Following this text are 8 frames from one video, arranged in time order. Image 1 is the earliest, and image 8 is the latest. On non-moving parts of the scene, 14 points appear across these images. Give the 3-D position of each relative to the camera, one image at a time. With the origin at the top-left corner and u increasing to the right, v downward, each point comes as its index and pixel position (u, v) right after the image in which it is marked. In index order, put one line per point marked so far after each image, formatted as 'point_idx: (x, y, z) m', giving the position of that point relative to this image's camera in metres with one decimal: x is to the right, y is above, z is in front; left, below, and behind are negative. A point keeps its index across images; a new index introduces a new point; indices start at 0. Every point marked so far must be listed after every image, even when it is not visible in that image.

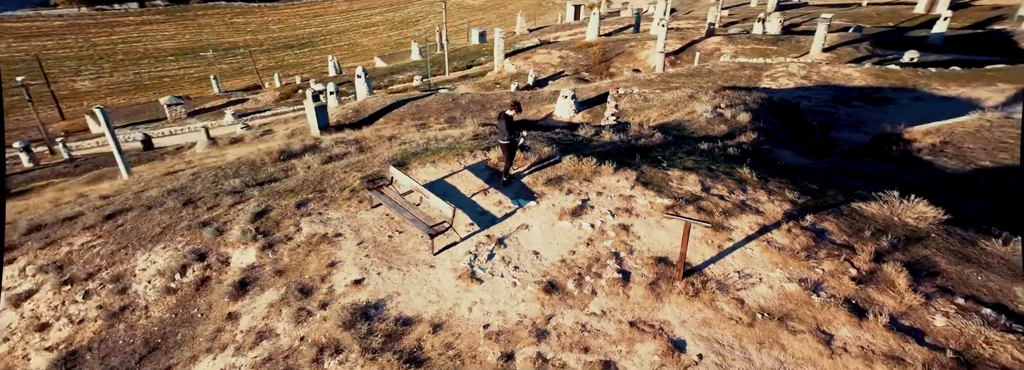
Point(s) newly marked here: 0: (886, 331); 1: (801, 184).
0: (+4.6, -1.8, +5.7) m
1: (+5.3, +0.1, +8.7) m
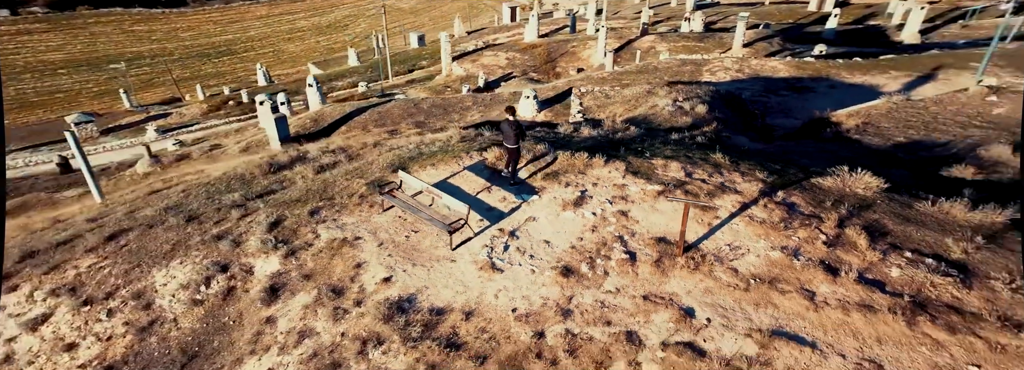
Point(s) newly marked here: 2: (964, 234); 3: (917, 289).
0: (+5.0, -1.4, +6.8) m
1: (+5.3, +0.4, +9.8) m
2: (+7.7, -0.8, +7.9) m
3: (+5.9, -1.5, +6.8) m
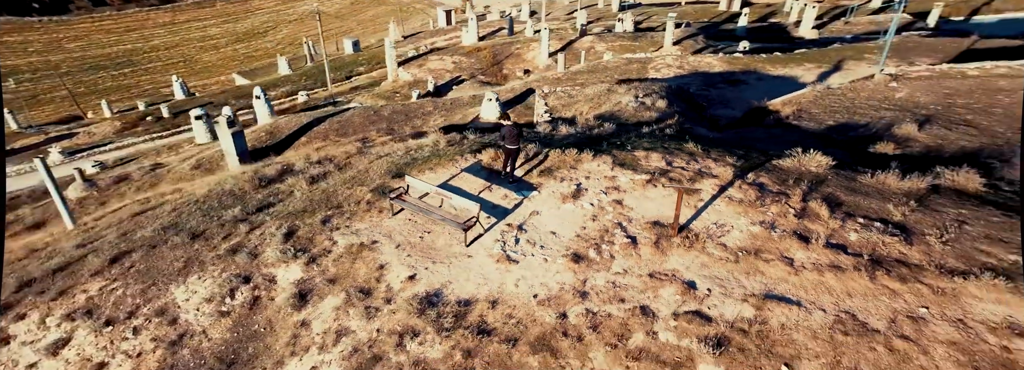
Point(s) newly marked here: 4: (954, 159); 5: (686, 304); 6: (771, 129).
0: (+5.3, -1.0, +7.9) m
1: (+5.1, +0.8, +11.0) m
2: (+7.8, -0.3, +9.4) m
3: (+6.2, -1.1, +8.1) m
4: (+11.9, +0.8, +12.6) m
5: (+2.6, -1.8, +7.1) m
6: (+8.7, +1.9, +15.9) m
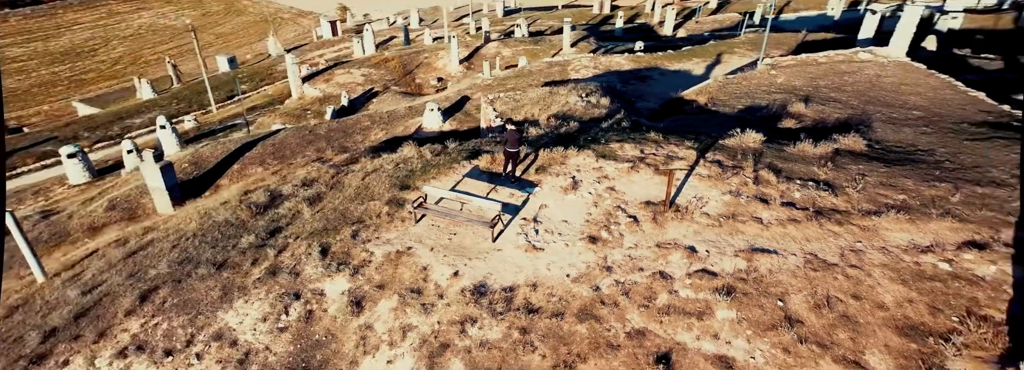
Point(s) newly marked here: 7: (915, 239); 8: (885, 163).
0: (+5.6, -0.4, +9.8) m
1: (+4.7, +1.3, +12.8) m
2: (+7.7, +0.5, +11.8) m
3: (+6.5, -0.3, +10.2) m
4: (+11.0, +2.0, +15.7) m
5: (+3.3, -1.4, +8.5) m
6: (+7.1, +2.7, +18.4) m
7: (+8.1, -1.1, +9.5) m
8: (+10.0, +0.6, +12.7) m
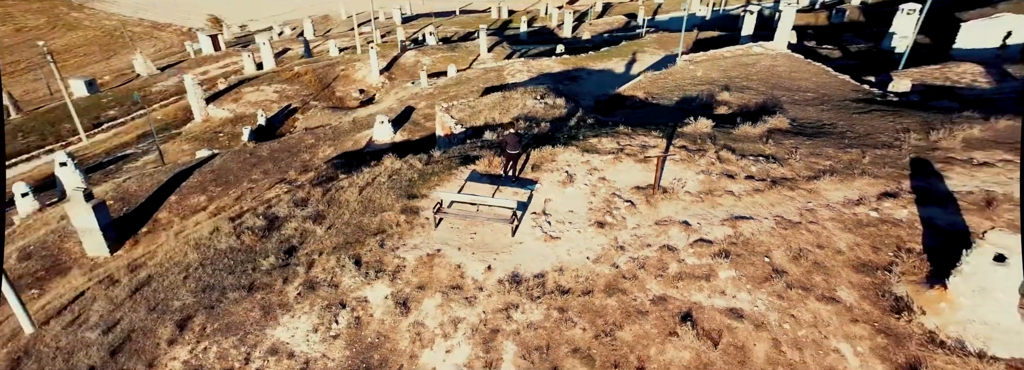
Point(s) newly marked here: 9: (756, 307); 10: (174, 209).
0: (+5.7, +0.1, +11.5) m
1: (+4.1, +1.7, +14.3) m
2: (+7.3, +1.3, +13.8) m
3: (+6.5, +0.3, +12.0) m
4: (+9.7, +2.9, +18.2) m
5: (+3.7, -1.0, +9.8) m
6: (+5.5, +3.3, +20.2) m
7: (+8.2, -0.3, +11.6) m
8: (+9.4, +1.6, +15.1) m
9: (+4.4, -2.2, +8.5) m
10: (-13.8, -1.0, +19.3) m
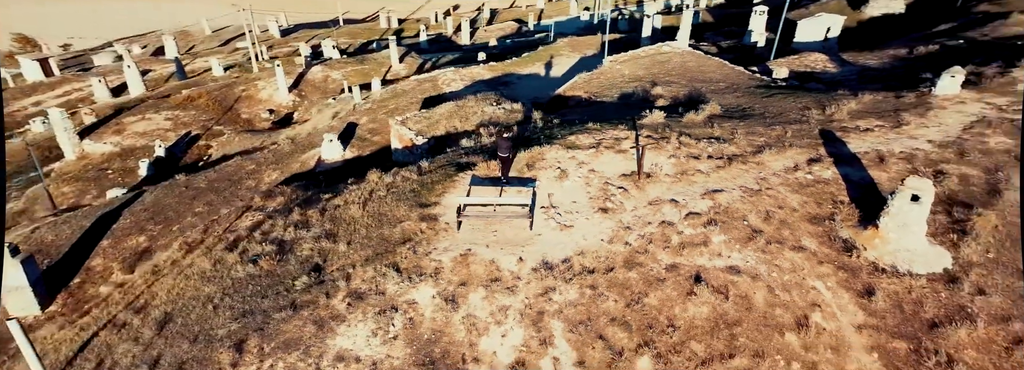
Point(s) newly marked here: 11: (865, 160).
0: (+5.5, +0.7, +13.3) m
1: (+3.3, +2.1, +15.8) m
2: (+6.6, +2.0, +15.8) m
3: (+6.2, +1.0, +14.0) m
4: (+8.0, +3.7, +20.7) m
5: (+4.0, -0.6, +11.3) m
6: (+3.4, +3.6, +21.8) m
7: (+8.0, +0.6, +13.8) m
8: (+8.4, +2.4, +17.5) m
9: (+5.0, -1.6, +10.1) m
10: (-14.8, -2.6, +17.5) m
11: (+11.0, +0.8, +14.8) m
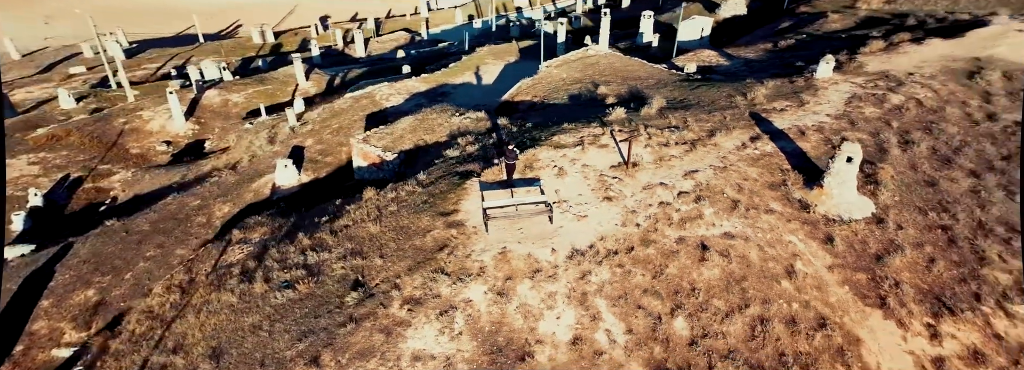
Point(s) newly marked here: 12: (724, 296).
0: (+5.3, +1.3, +15.2) m
1: (+2.5, +2.3, +17.2) m
2: (+5.8, +2.5, +17.8) m
3: (+5.8, +1.5, +15.9) m
4: (+6.0, +4.3, +22.9) m
5: (+4.3, -0.1, +12.9) m
6: (+1.4, +3.7, +23.2) m
7: (+7.7, +1.4, +16.1) m
8: (+7.2, +3.2, +19.8) m
9: (+5.6, -1.1, +11.9) m
10: (-15.0, -4.3, +15.6) m
11: (+10.3, +1.9, +17.6) m
12: (+4.6, -2.4, +10.3) m
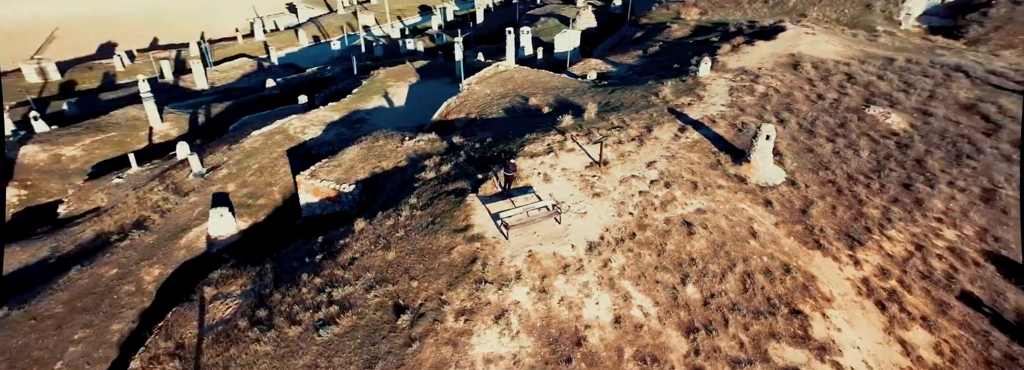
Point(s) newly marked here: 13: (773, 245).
0: (+4.3, +1.5, +17.3) m
1: (+1.0, +2.1, +18.6) m
2: (+4.0, +2.8, +20.0) m
3: (+4.6, +1.9, +18.1) m
4: (+2.8, +4.3, +25.0) m
5: (+4.1, +0.1, +14.8) m
6: (-1.6, +3.0, +24.2) m
7: (+6.3, +1.9, +18.7) m
8: (+4.8, +3.4, +22.2) m
9: (+5.7, -0.6, +14.1) m
10: (-14.6, -6.7, +12.9) m
11: (+8.5, +2.7, +20.8) m
12: (+5.3, -1.9, +12.3) m
13: (+7.4, -1.7, +13.3) m
